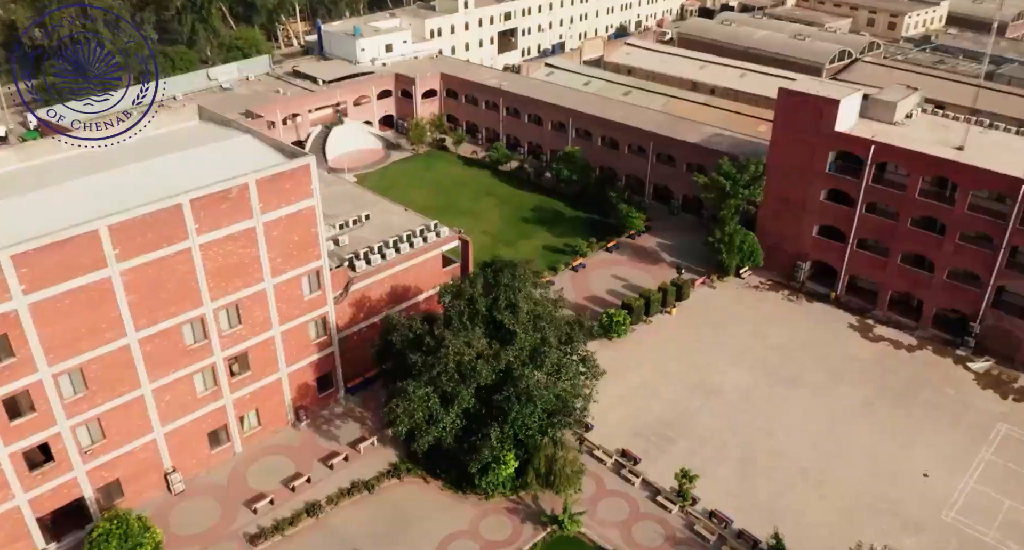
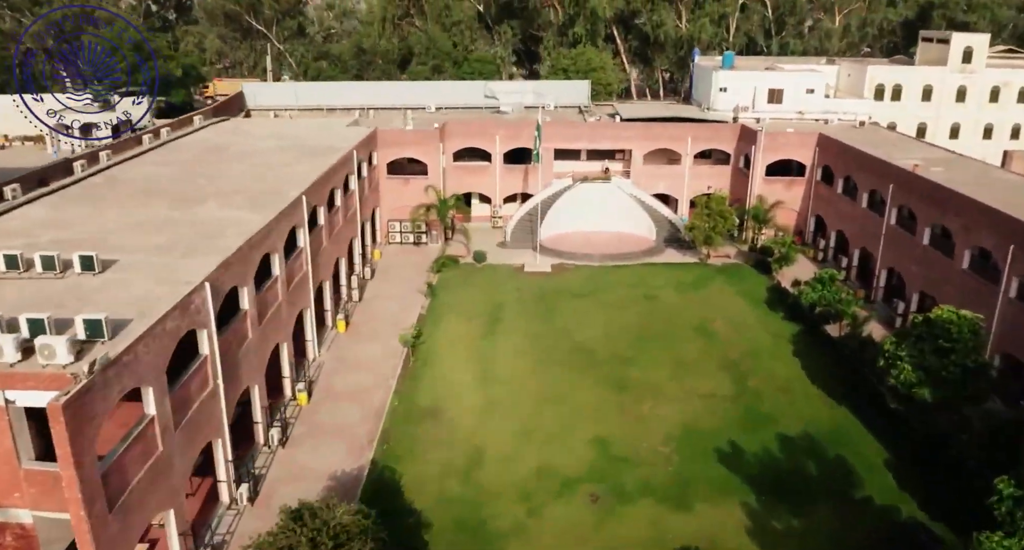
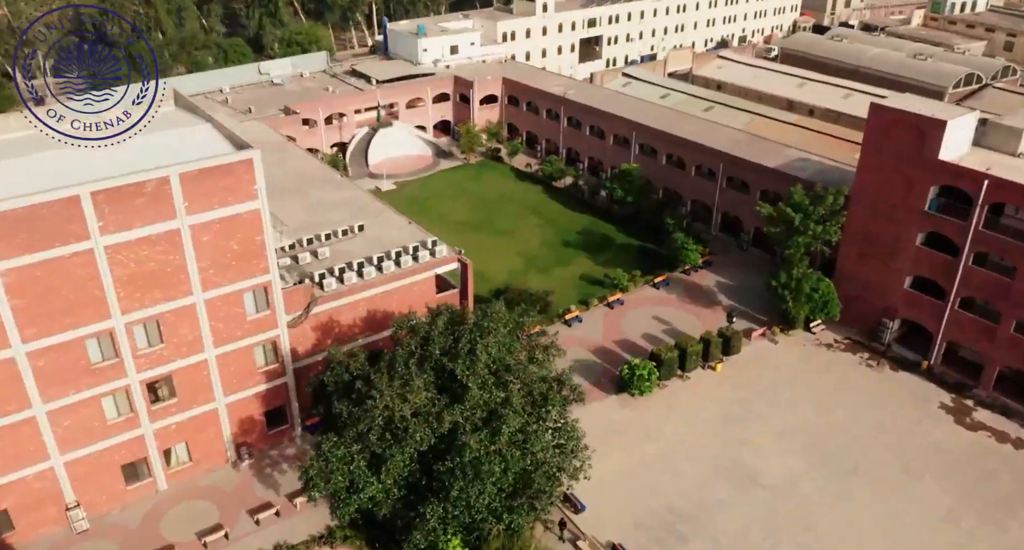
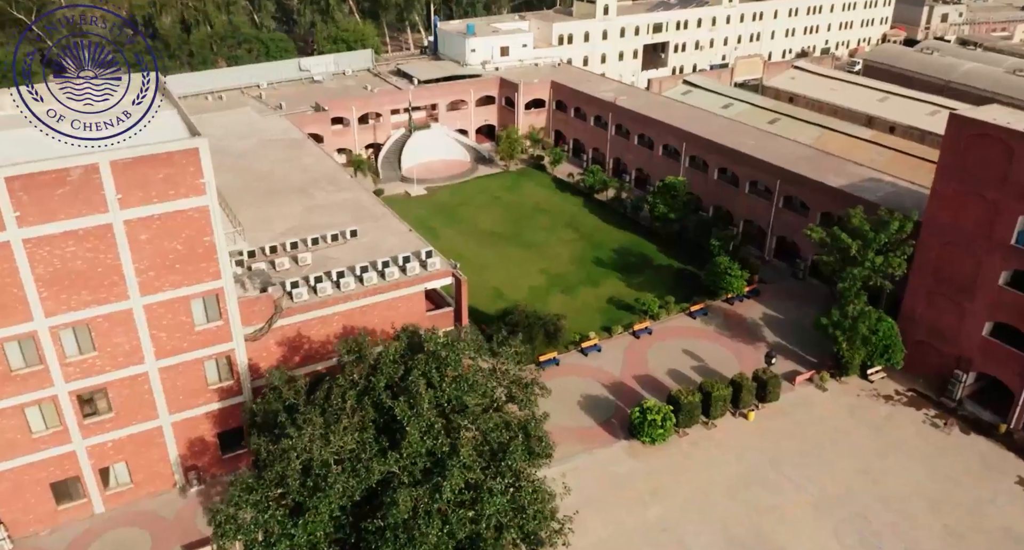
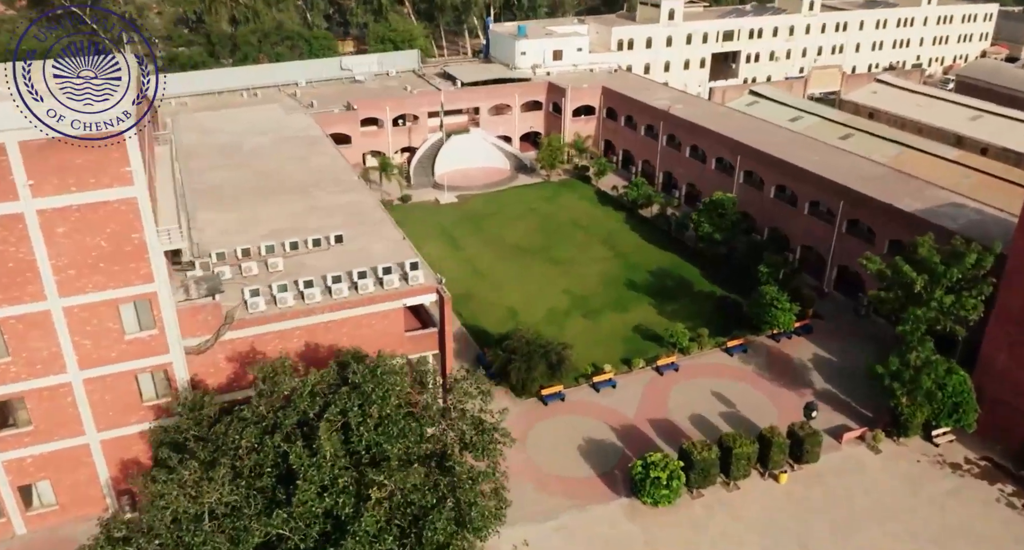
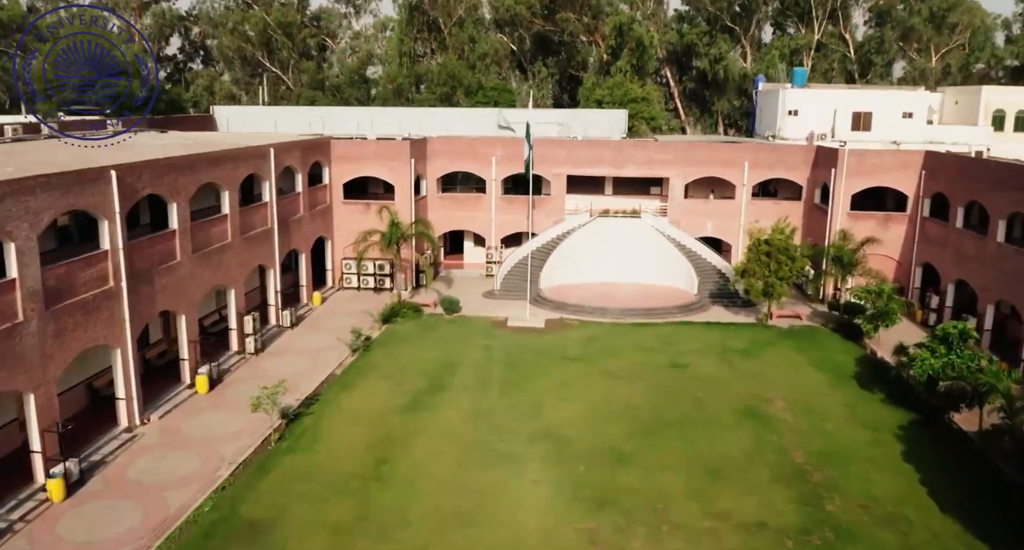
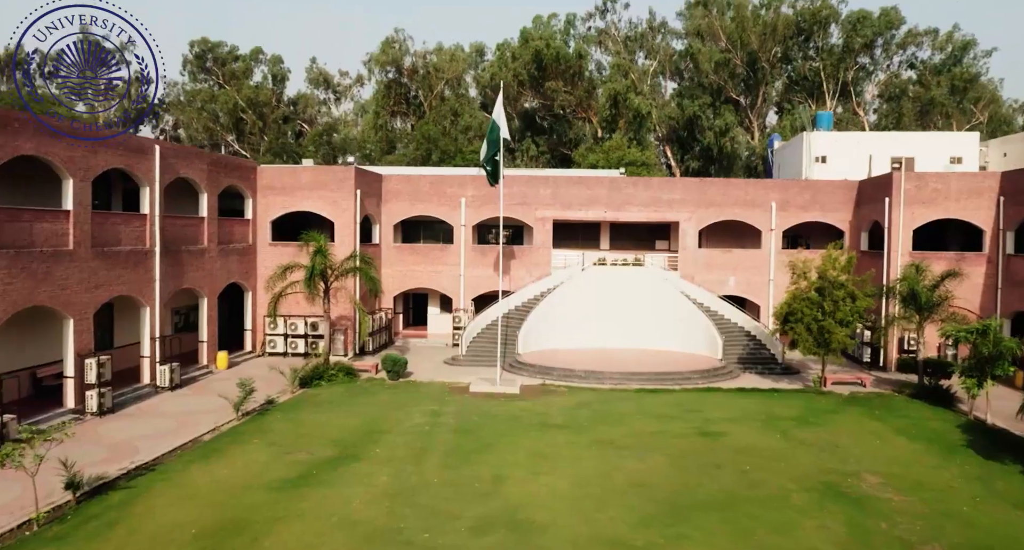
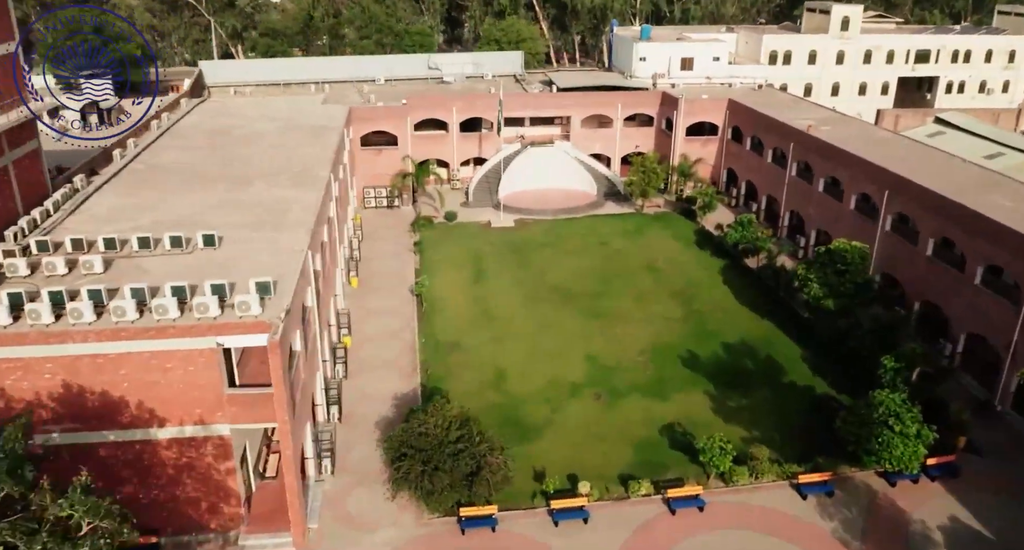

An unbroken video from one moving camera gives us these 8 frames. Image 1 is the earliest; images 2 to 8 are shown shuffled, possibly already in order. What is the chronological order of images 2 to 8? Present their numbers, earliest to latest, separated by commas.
3, 4, 5, 8, 2, 6, 7
